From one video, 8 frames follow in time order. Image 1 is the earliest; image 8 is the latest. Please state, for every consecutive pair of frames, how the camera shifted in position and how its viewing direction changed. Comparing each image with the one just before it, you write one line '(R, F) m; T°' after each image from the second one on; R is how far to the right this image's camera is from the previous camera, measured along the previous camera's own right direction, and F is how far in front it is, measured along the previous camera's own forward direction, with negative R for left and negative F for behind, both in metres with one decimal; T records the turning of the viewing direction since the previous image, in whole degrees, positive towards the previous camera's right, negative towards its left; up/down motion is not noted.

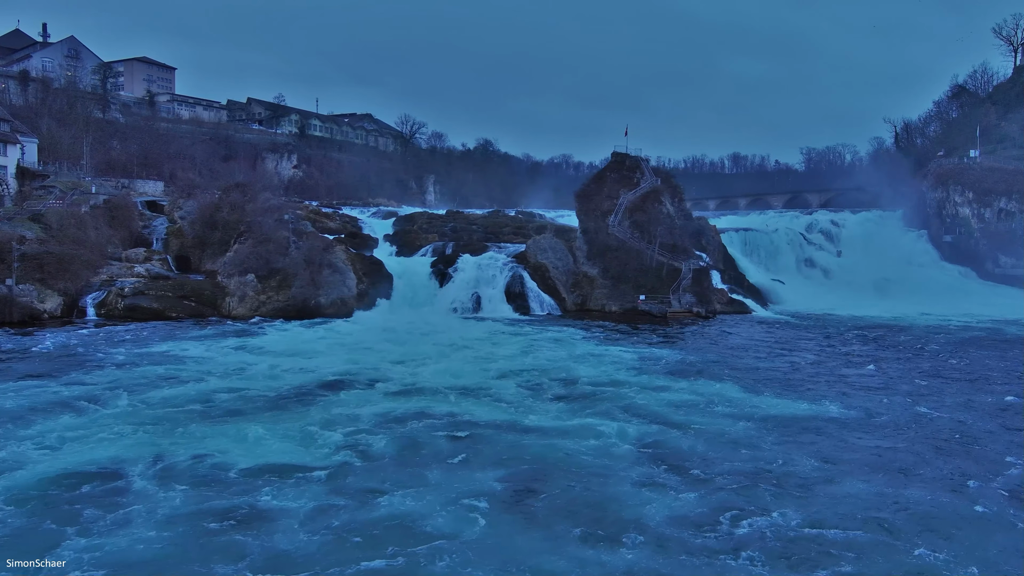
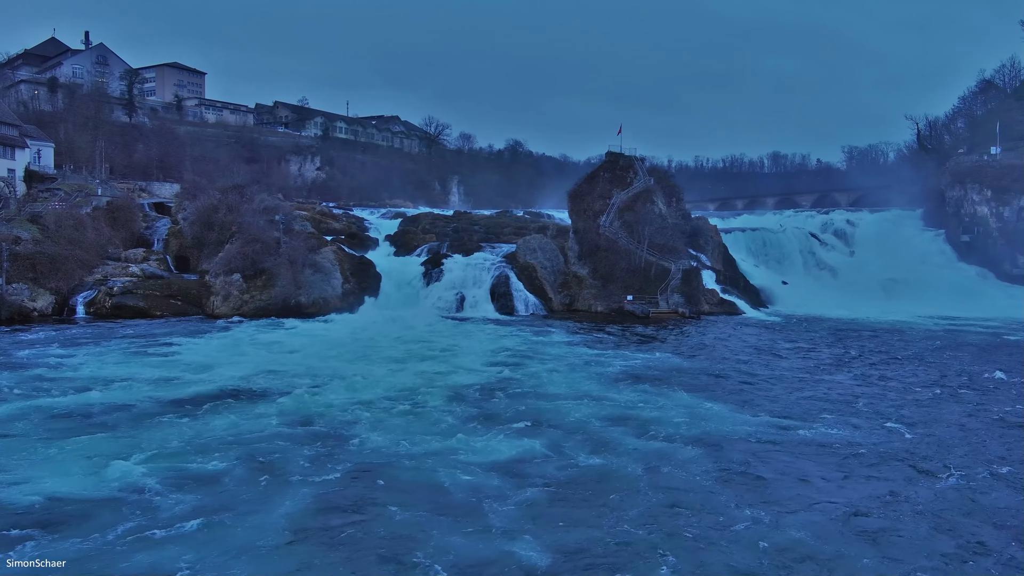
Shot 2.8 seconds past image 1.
(+2.0, 0.0) m; -3°
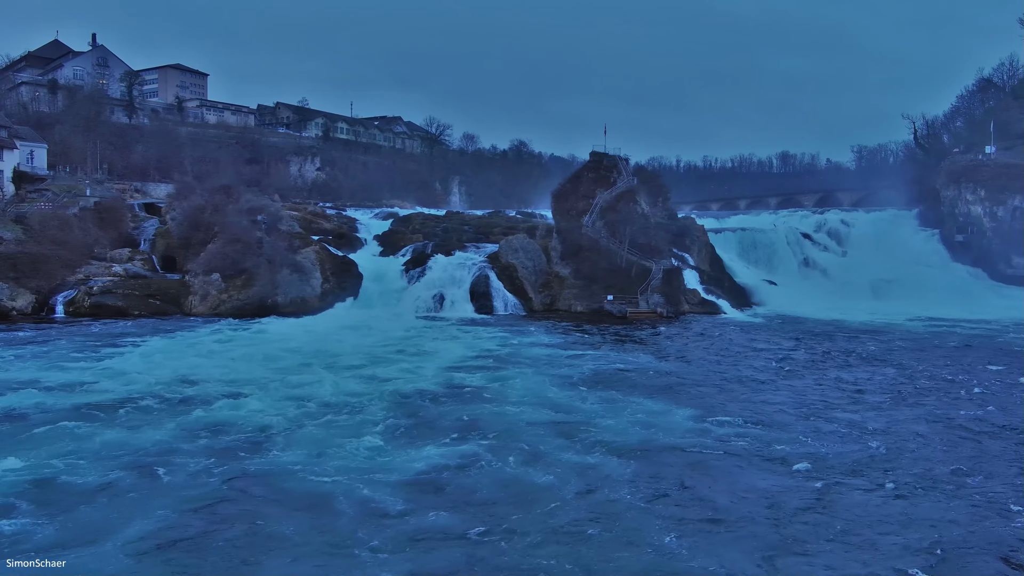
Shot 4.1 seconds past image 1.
(+1.1, 0.0) m; -1°
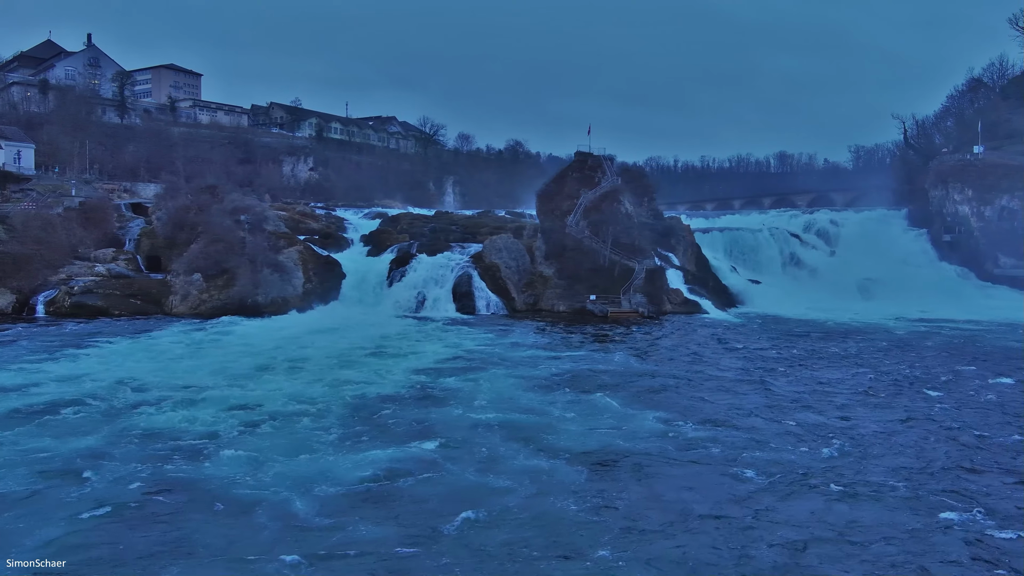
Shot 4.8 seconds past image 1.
(+0.6, 0.0) m; 0°
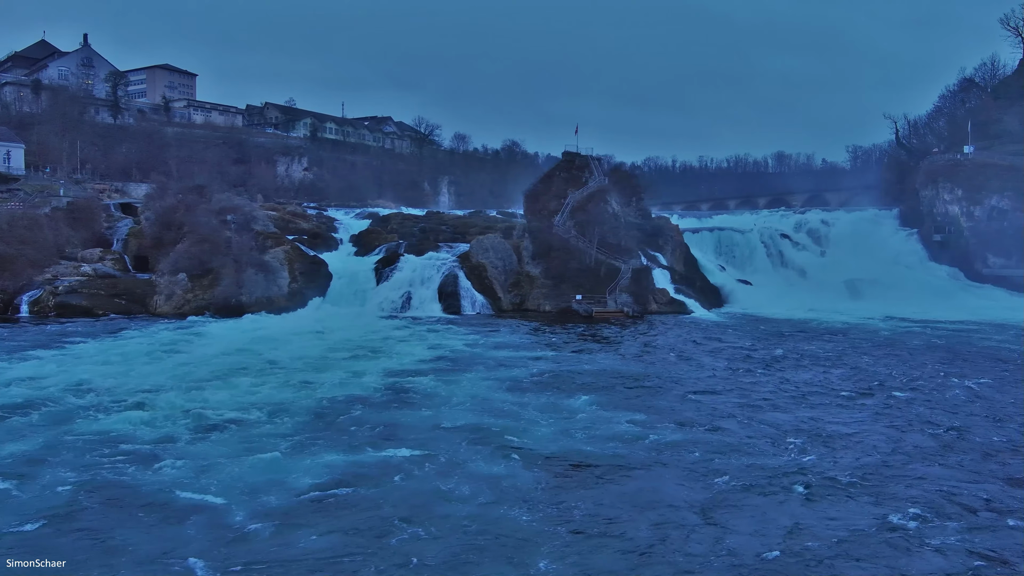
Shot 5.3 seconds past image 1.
(+0.5, 0.0) m; 0°
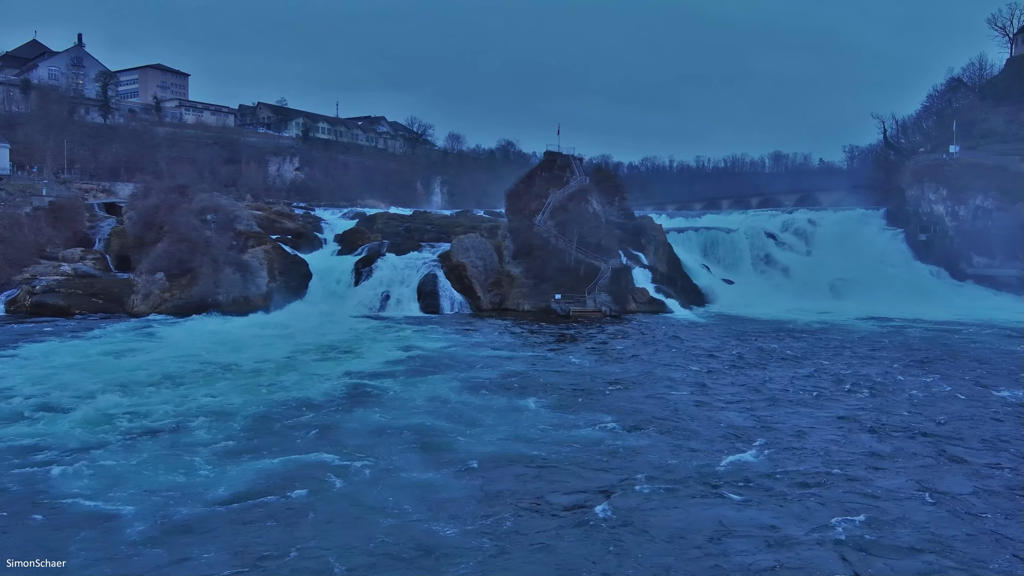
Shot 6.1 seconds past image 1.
(+0.7, 0.0) m; 0°
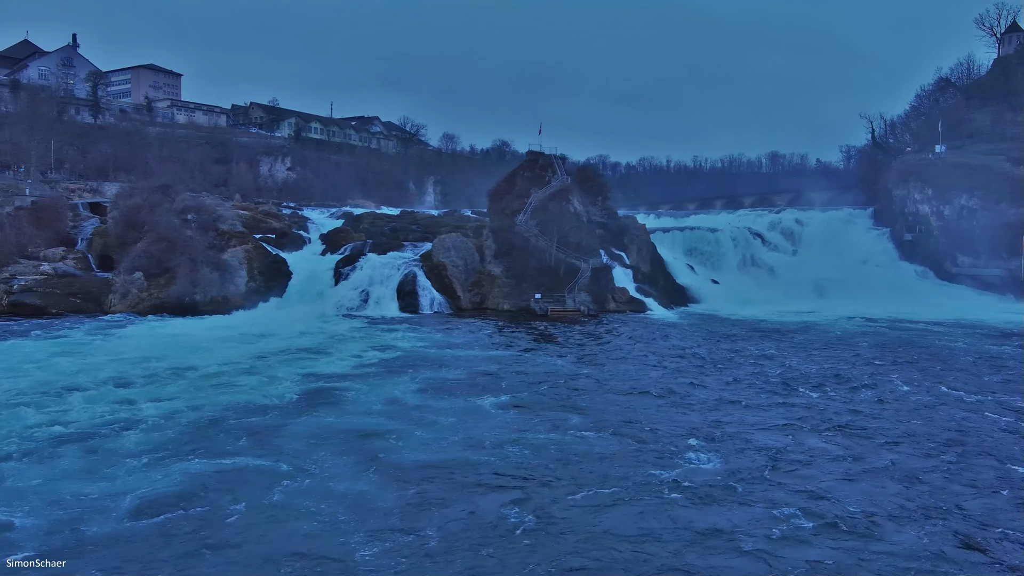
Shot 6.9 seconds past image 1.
(+0.7, 0.0) m; 0°
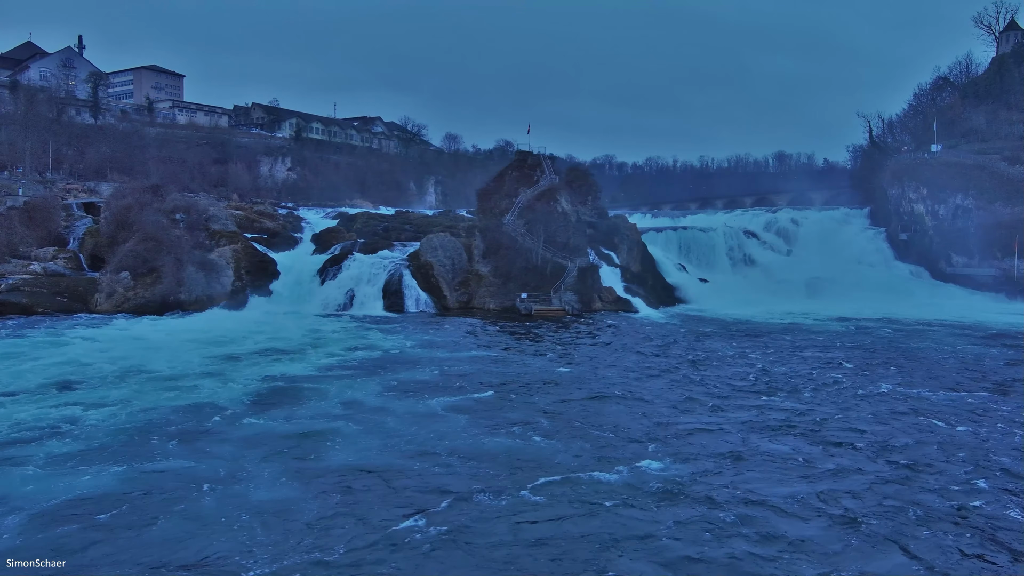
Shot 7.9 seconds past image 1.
(+0.8, 0.0) m; -1°
